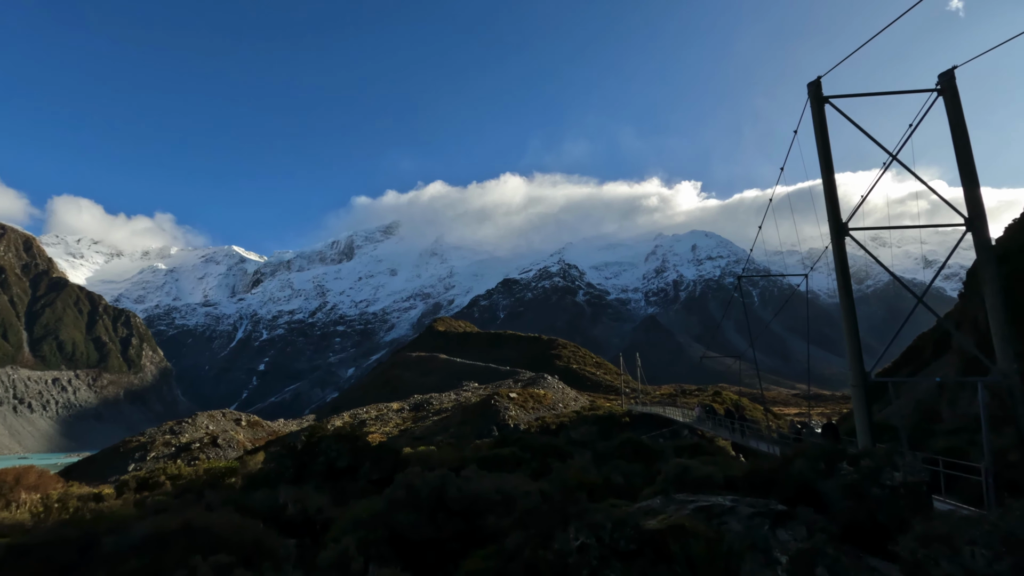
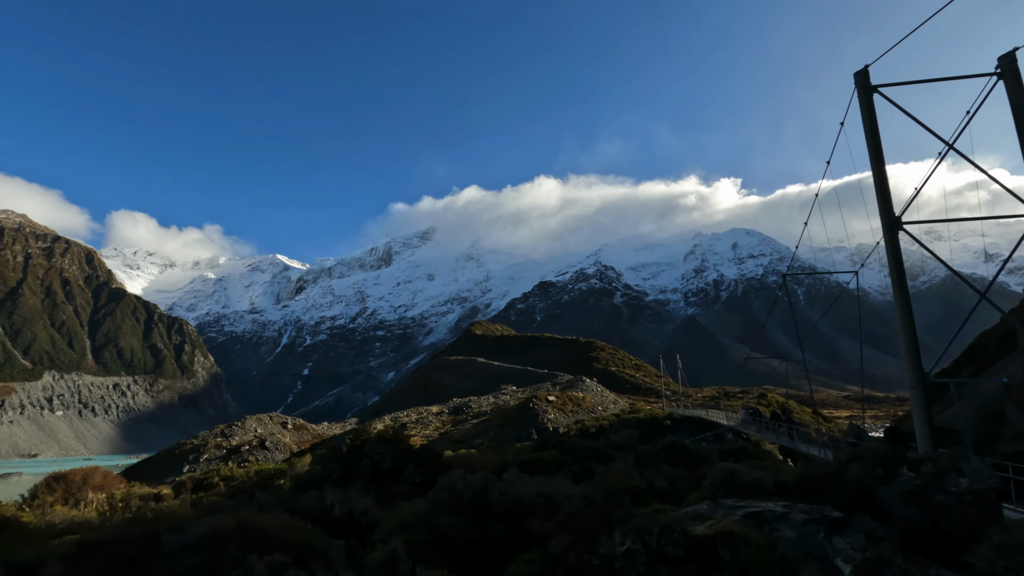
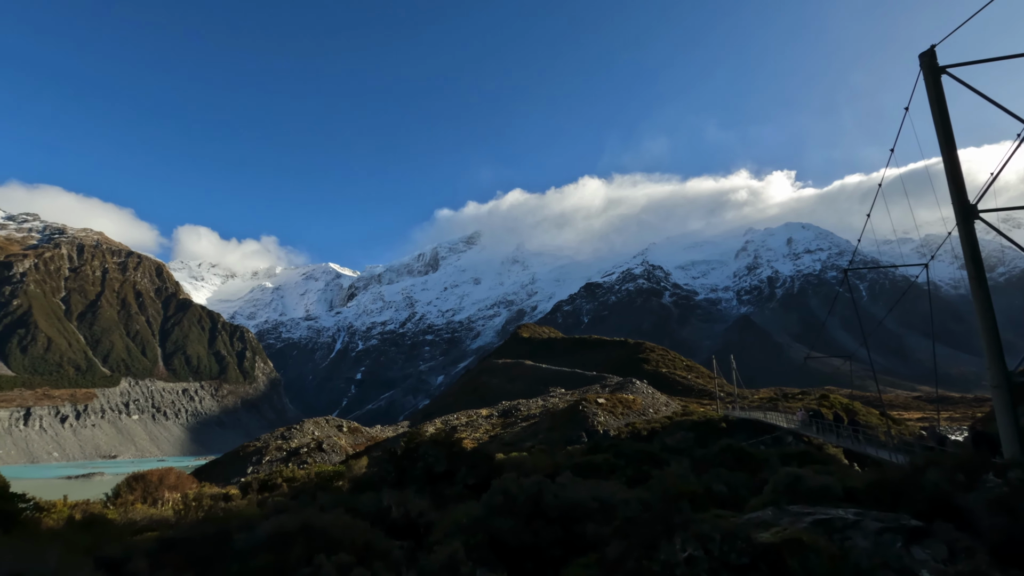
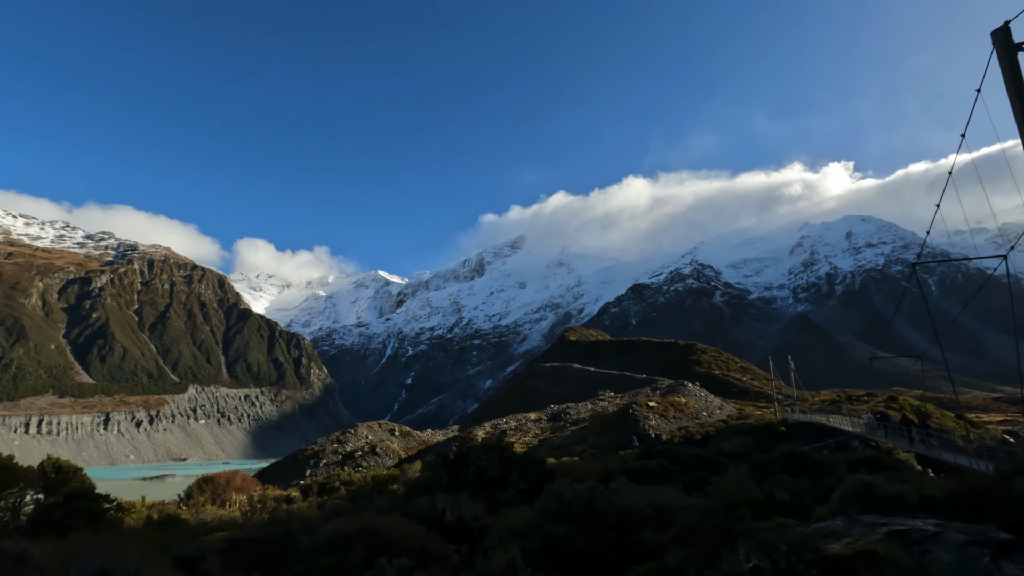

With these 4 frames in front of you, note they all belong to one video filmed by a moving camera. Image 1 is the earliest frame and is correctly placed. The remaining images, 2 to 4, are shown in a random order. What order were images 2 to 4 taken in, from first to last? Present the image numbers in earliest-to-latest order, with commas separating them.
2, 3, 4
